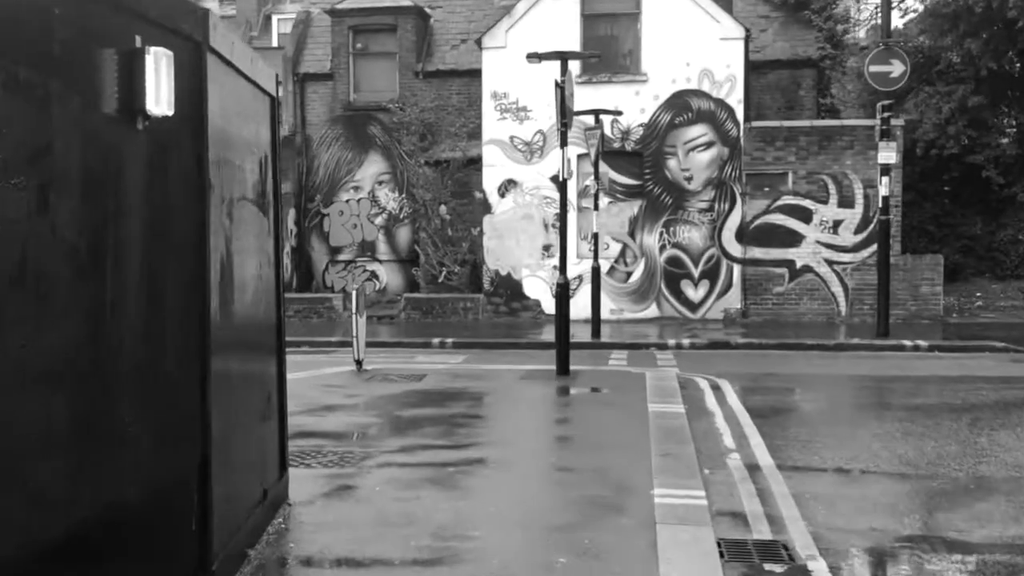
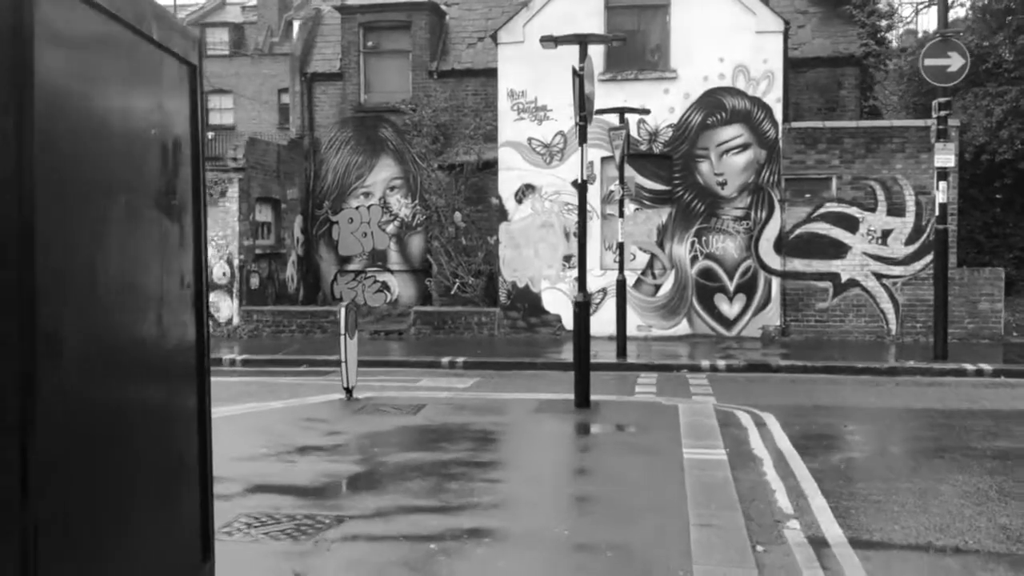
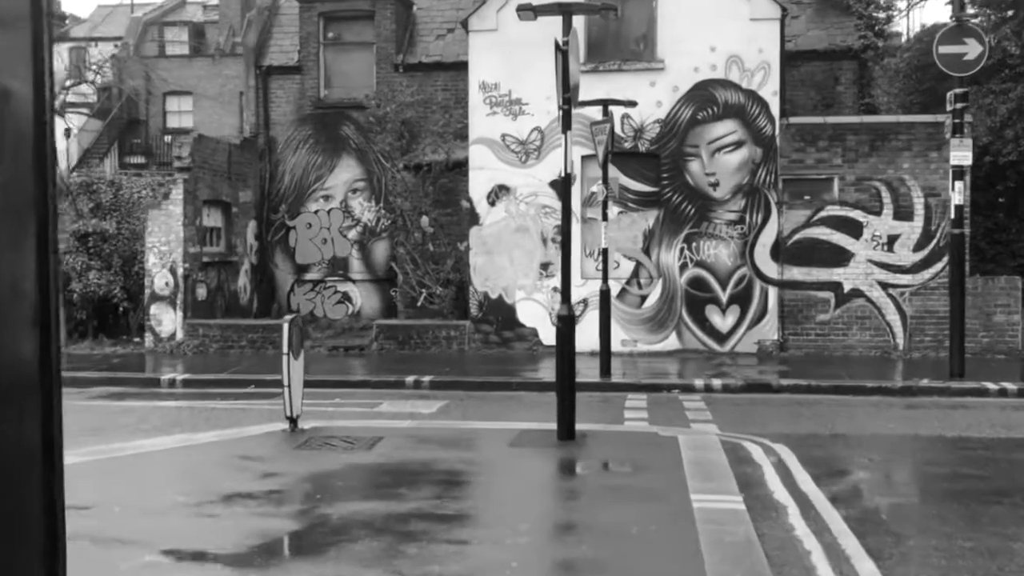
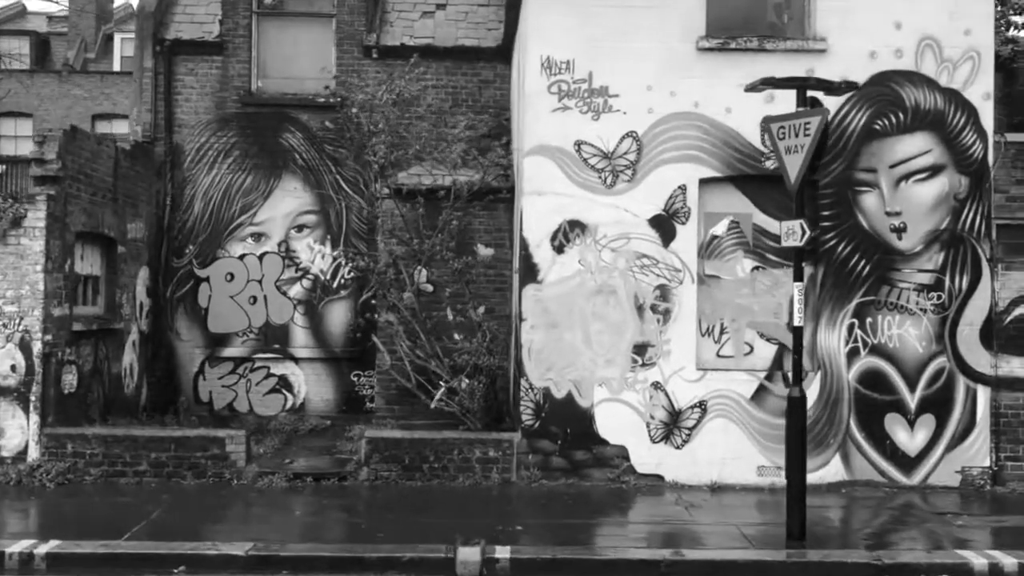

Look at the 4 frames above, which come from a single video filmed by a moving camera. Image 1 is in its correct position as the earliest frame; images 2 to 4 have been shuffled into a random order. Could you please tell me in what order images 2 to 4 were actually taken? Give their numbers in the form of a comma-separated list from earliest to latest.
2, 3, 4
